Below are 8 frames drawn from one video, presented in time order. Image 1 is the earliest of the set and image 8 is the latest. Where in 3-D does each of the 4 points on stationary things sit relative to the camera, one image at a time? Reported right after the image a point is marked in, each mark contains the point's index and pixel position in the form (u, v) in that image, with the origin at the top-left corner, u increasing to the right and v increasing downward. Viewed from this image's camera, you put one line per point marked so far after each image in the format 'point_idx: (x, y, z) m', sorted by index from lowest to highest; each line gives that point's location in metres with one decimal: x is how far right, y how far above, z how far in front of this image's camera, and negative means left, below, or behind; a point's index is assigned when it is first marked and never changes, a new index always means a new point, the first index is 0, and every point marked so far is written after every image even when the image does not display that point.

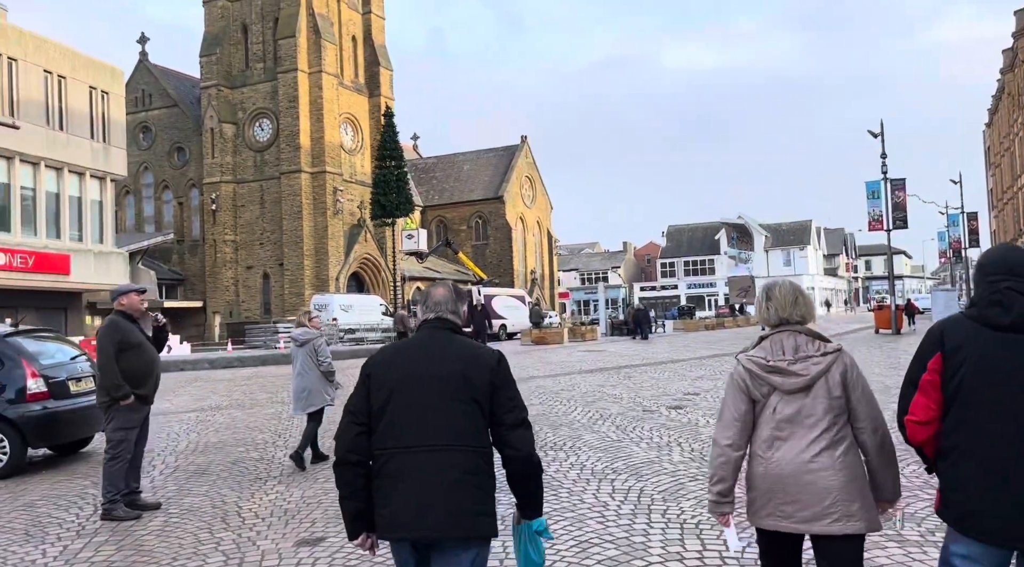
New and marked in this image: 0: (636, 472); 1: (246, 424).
0: (+0.9, -1.3, +6.0) m
1: (-2.9, -1.5, +9.2) m
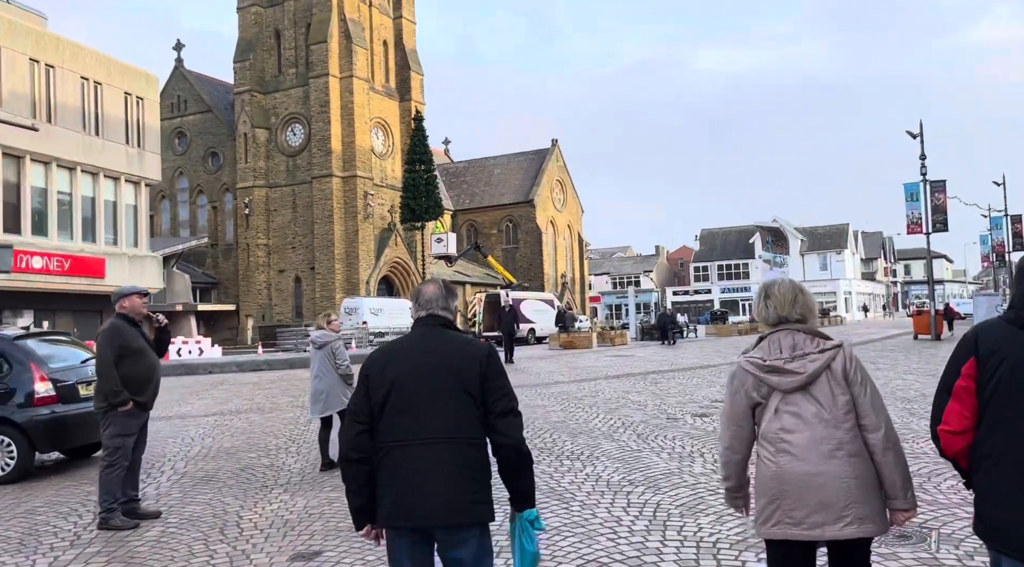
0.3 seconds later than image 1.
0: (+1.0, -1.4, +5.8) m
1: (-2.7, -1.6, +9.1) m
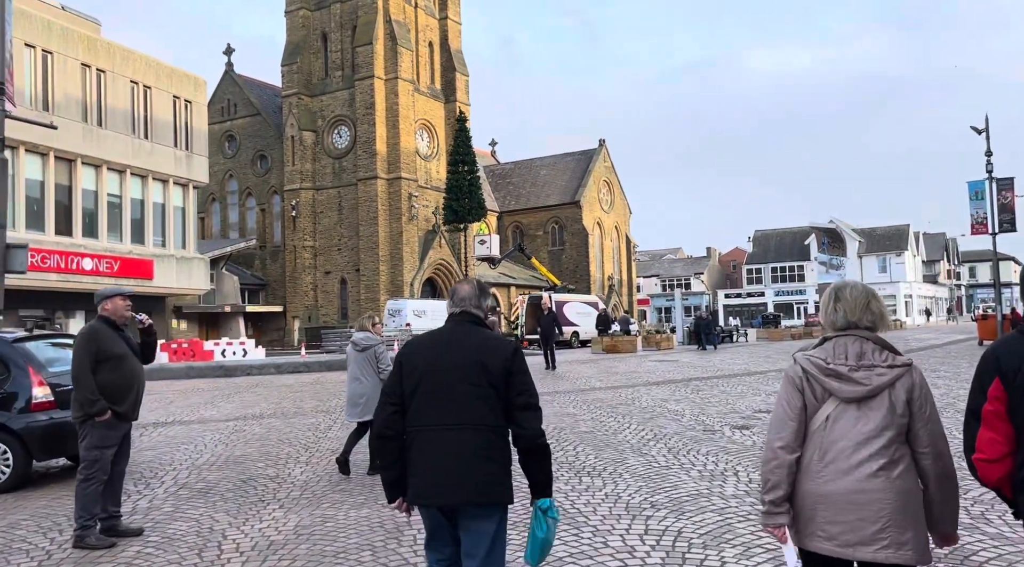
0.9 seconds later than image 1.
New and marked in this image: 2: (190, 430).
0: (+1.0, -1.4, +5.2) m
1: (-2.4, -1.6, +8.8) m
2: (-3.6, -1.6, +9.4) m
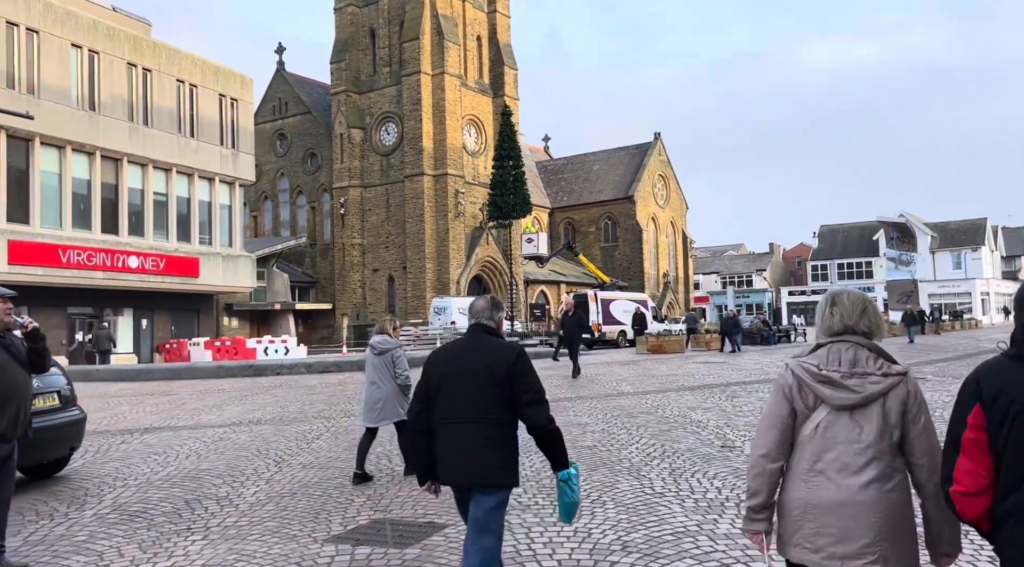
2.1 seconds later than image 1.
0: (+0.7, -1.4, +4.4) m
1: (-2.4, -1.6, +8.3) m
2: (-3.6, -1.6, +8.9) m
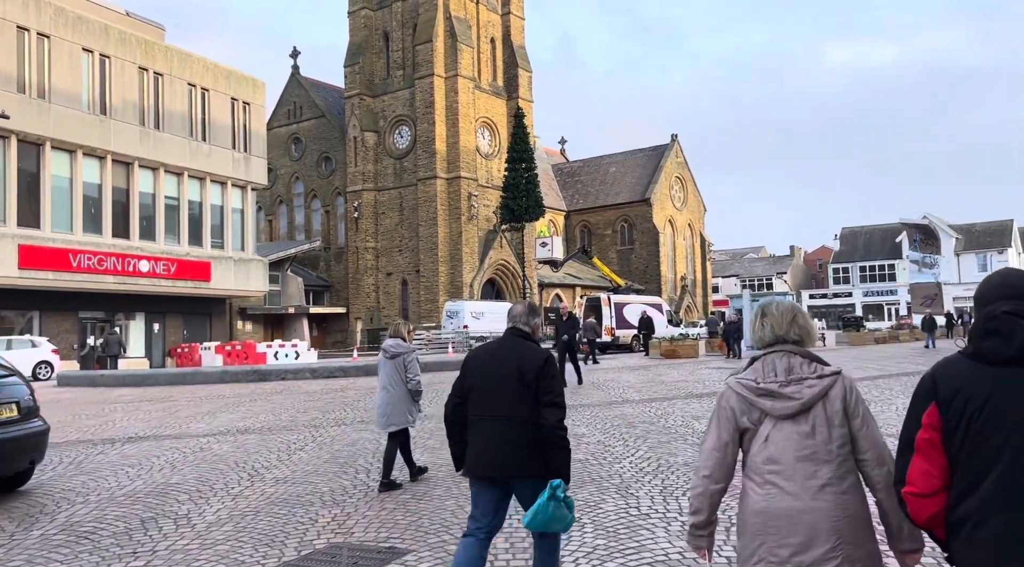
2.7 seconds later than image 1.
0: (+0.5, -1.4, +4.0) m
1: (-2.5, -1.6, +7.9) m
2: (-3.6, -1.7, +8.7) m
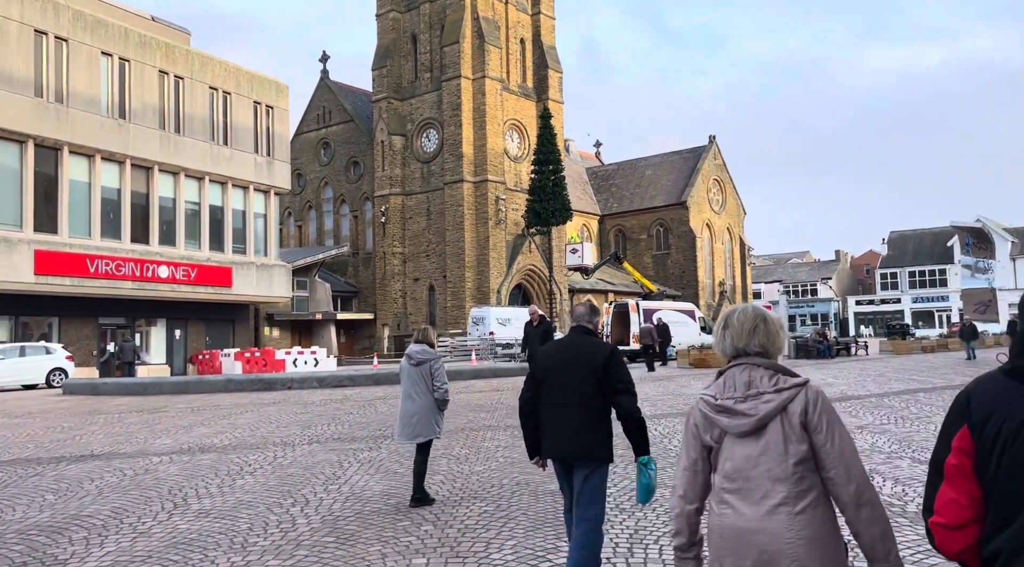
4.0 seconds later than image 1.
0: (+0.1, -1.4, +3.1) m
1: (-2.8, -1.7, +7.1) m
2: (-3.8, -1.7, +7.9) m
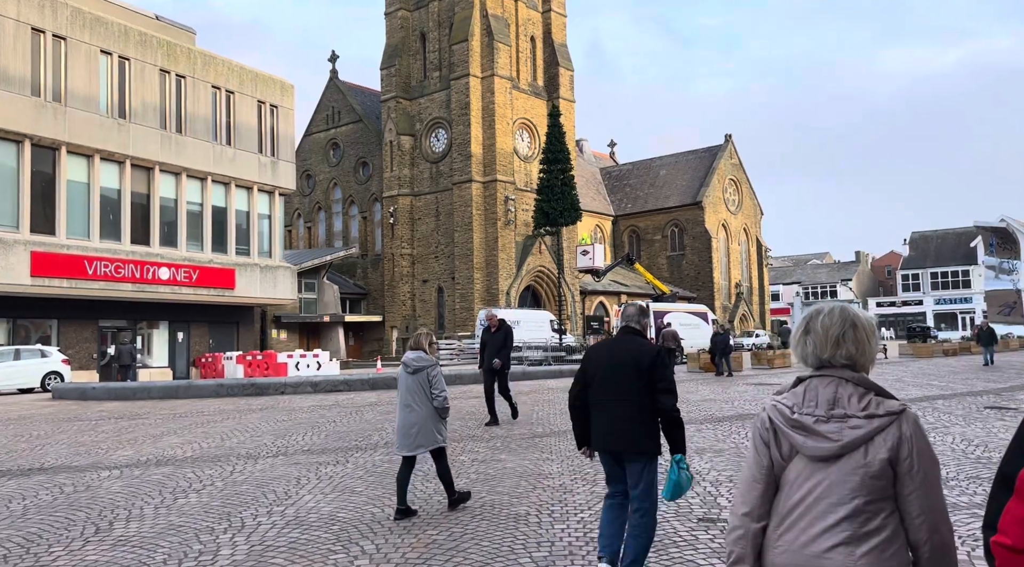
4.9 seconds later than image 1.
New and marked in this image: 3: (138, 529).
0: (-0.2, -1.4, +2.4) m
1: (-3.0, -1.7, +6.5) m
2: (-4.1, -1.7, +7.3) m
3: (-2.4, -1.6, +5.5) m
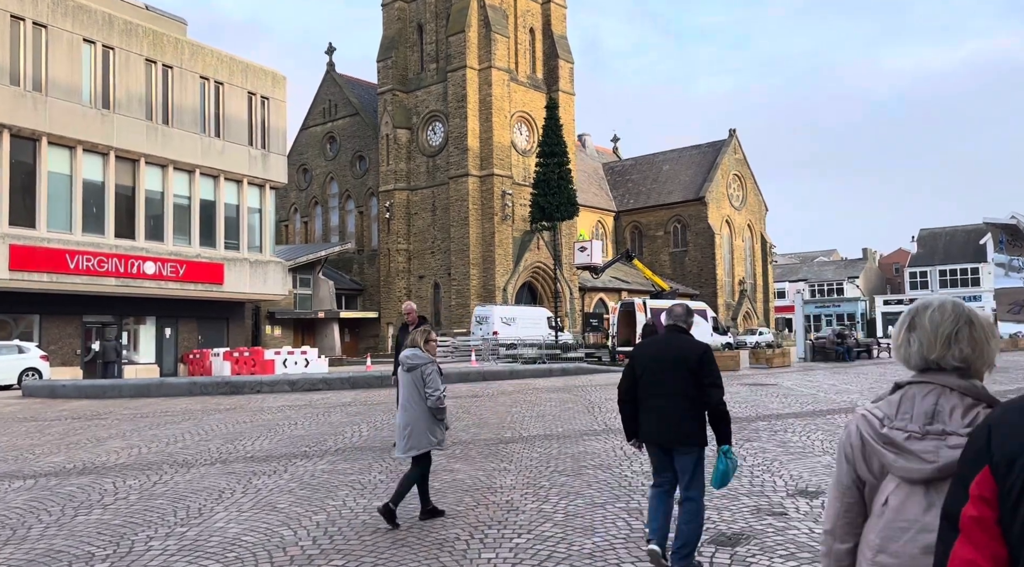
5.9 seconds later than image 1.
0: (-0.7, -1.4, +1.7) m
1: (-3.4, -1.6, +5.8) m
2: (-4.5, -1.6, +6.6) m
3: (-2.8, -1.5, +4.8) m
